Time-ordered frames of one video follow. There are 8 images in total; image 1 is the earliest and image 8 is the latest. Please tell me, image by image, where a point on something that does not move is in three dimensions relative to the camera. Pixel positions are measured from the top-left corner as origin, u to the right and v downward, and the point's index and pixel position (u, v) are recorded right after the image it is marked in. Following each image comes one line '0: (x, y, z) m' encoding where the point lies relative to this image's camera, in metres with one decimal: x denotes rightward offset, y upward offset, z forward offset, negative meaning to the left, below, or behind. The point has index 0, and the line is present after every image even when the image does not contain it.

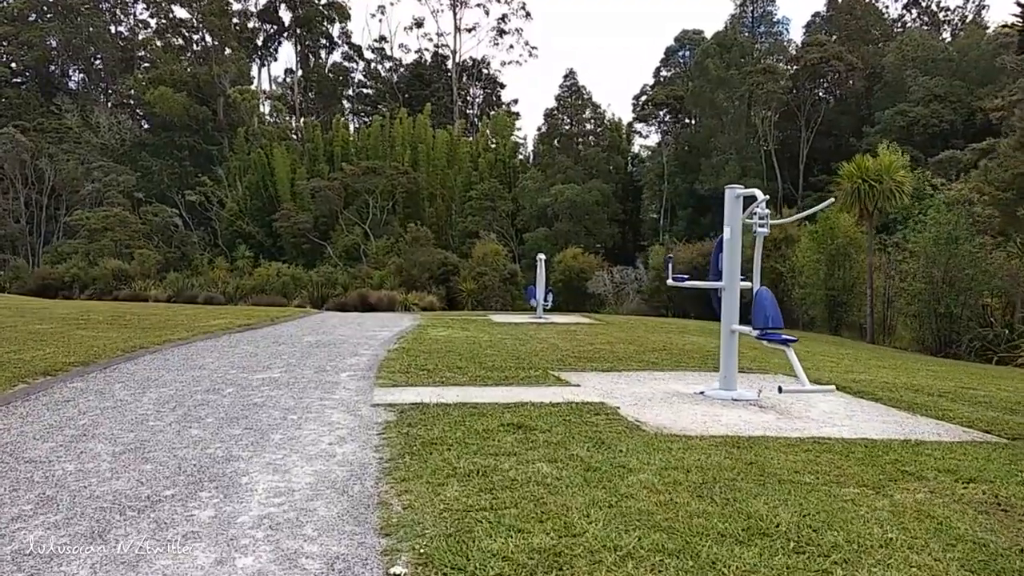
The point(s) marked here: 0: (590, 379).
0: (+0.5, -0.6, +6.0) m
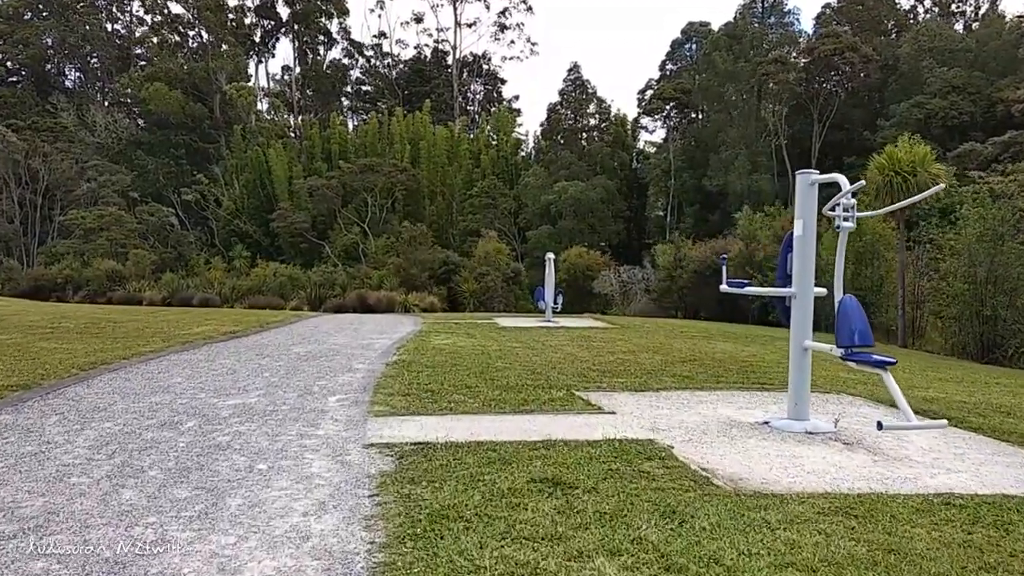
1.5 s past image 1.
0: (+0.6, -0.6, +5.0) m
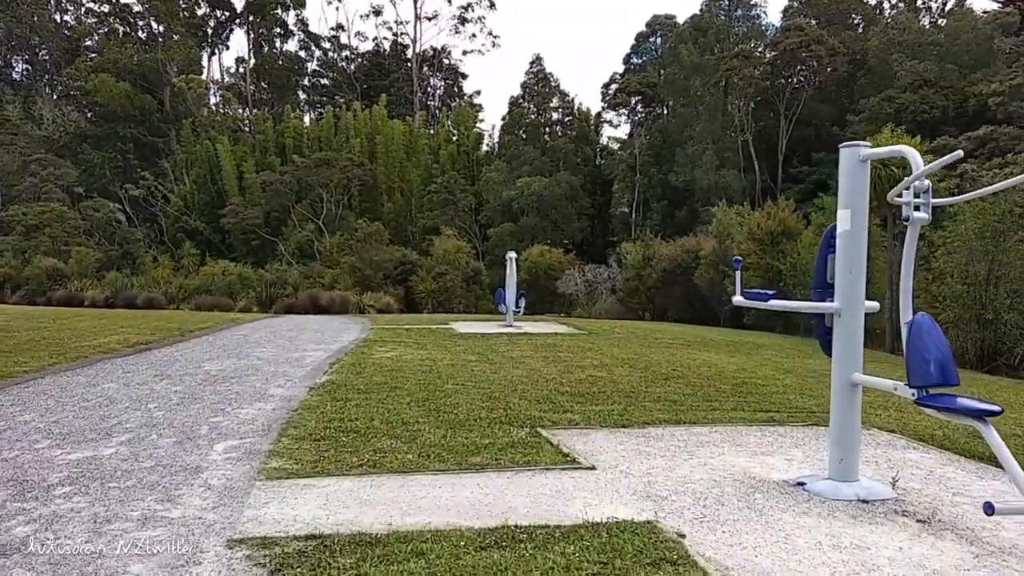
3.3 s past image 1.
0: (+0.4, -0.7, +3.9) m
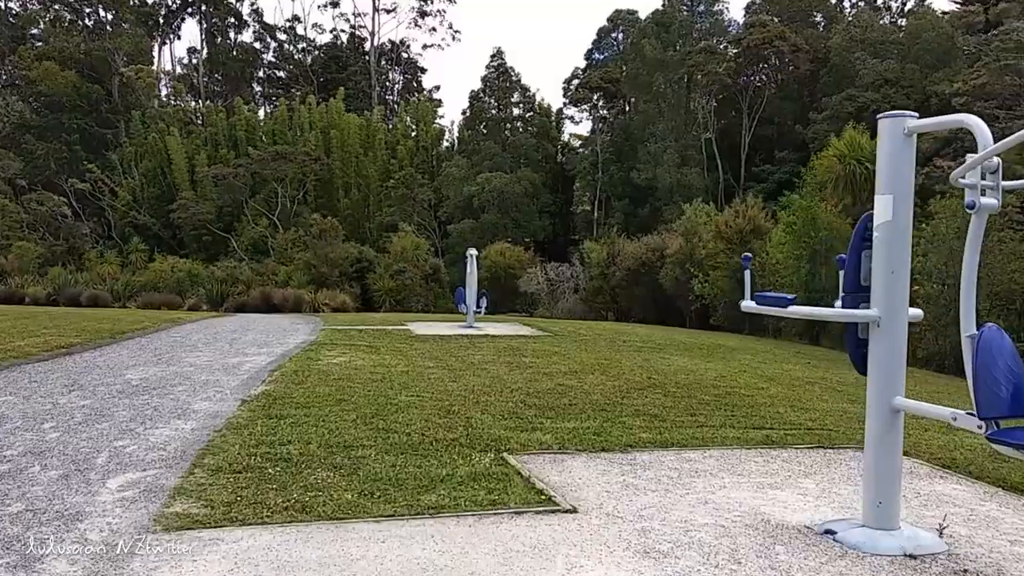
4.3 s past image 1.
0: (+0.3, -0.7, +3.2) m
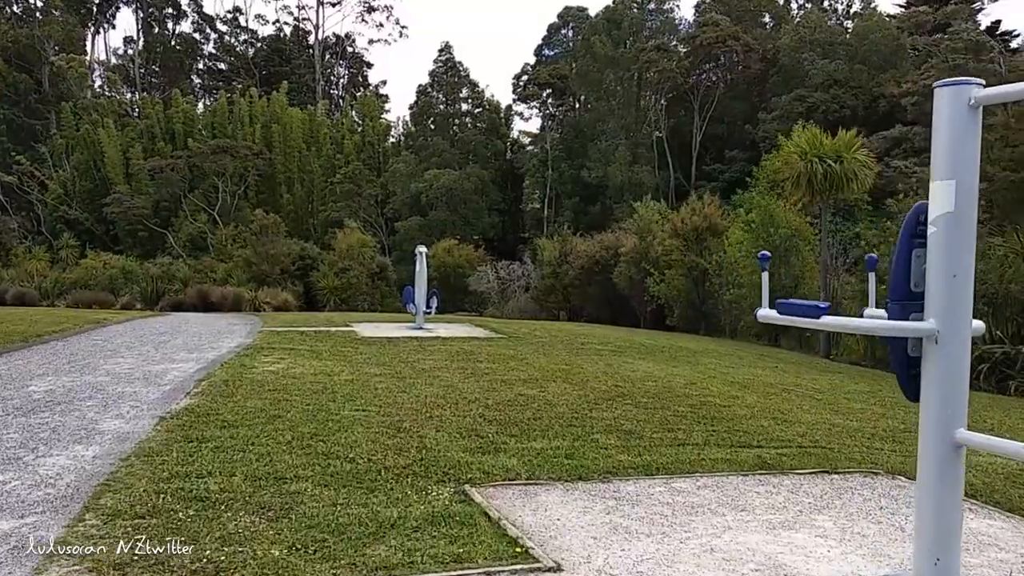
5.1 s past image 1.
0: (+0.2, -0.7, +2.7) m
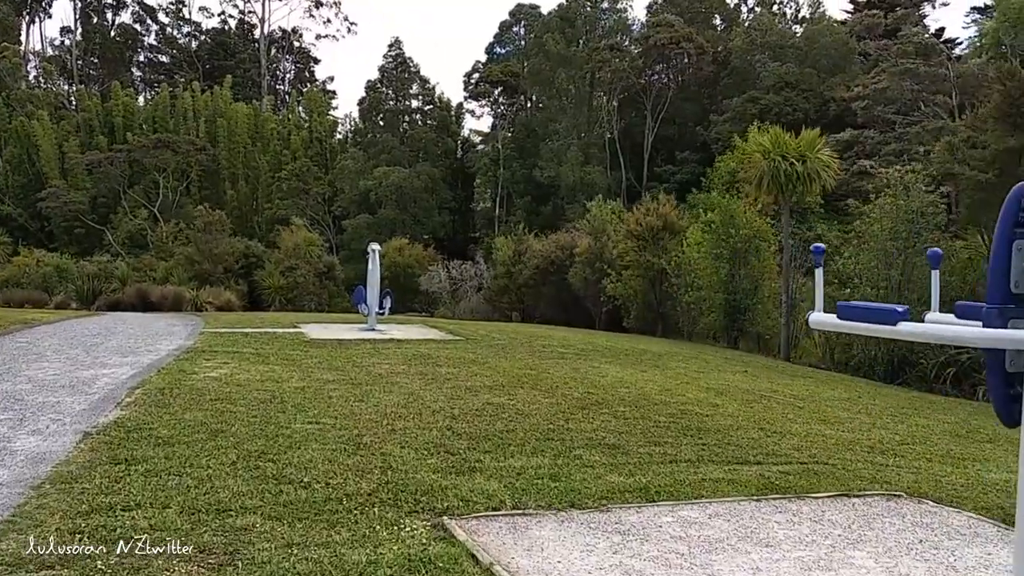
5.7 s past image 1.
0: (+0.1, -0.7, +2.3) m
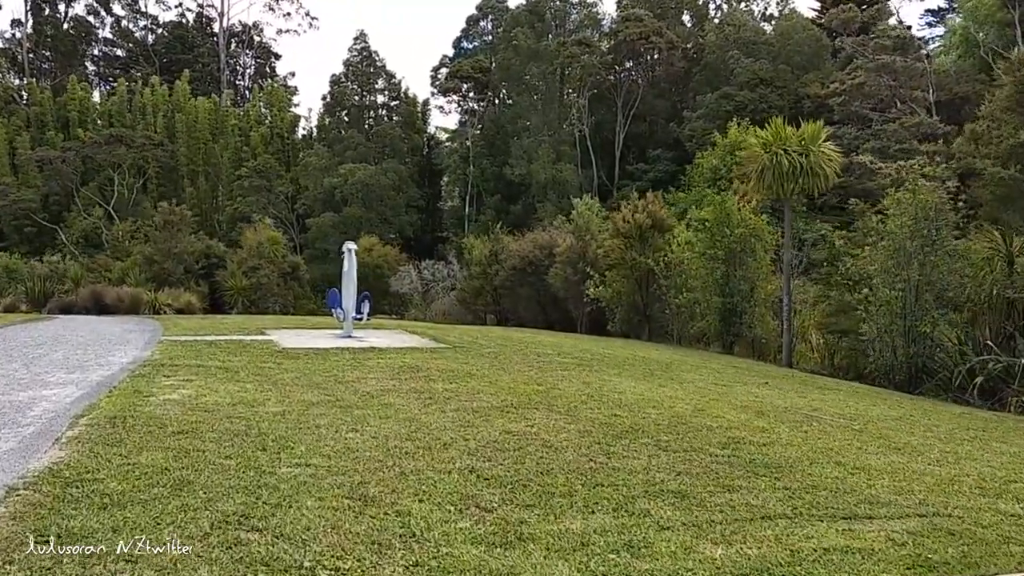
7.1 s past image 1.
0: (+0.4, -0.7, +1.5) m
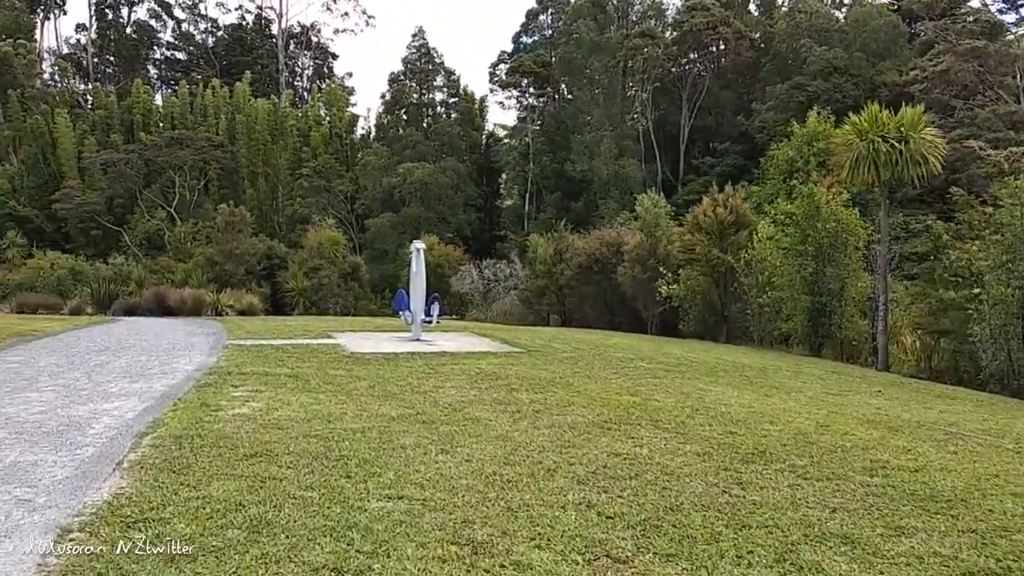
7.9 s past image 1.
0: (+0.7, -0.7, +0.9) m
